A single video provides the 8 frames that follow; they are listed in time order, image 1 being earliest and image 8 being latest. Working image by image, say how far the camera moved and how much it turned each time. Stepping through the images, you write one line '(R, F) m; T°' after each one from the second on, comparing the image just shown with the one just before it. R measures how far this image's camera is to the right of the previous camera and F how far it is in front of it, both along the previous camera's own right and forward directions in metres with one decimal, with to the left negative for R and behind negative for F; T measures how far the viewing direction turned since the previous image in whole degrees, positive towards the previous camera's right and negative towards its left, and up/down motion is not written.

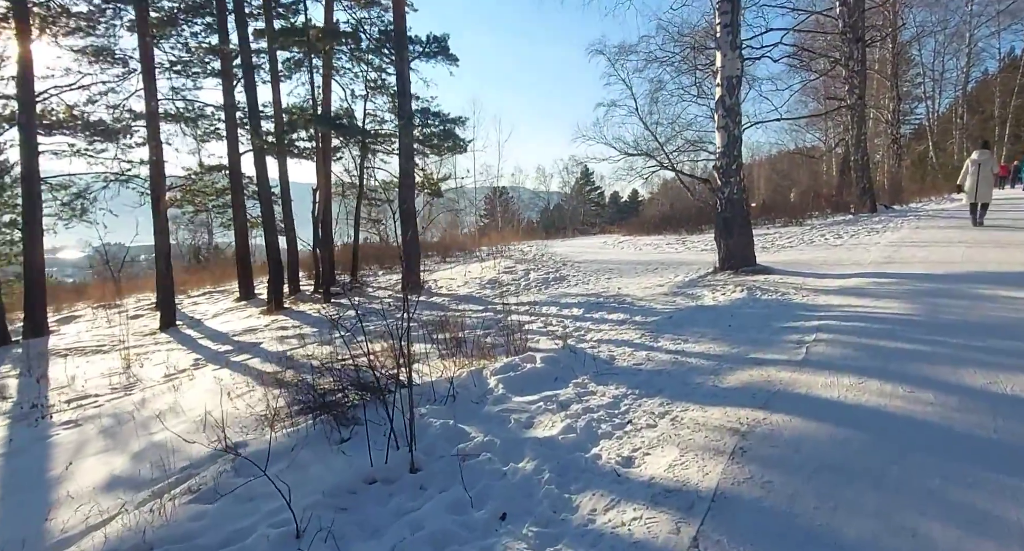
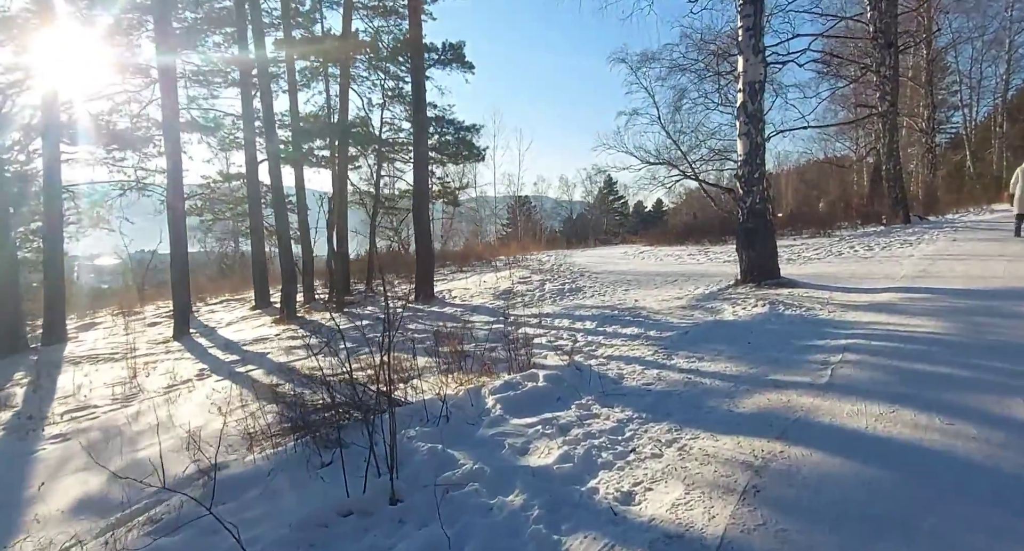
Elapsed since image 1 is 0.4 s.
(+0.2, +0.2) m; -2°
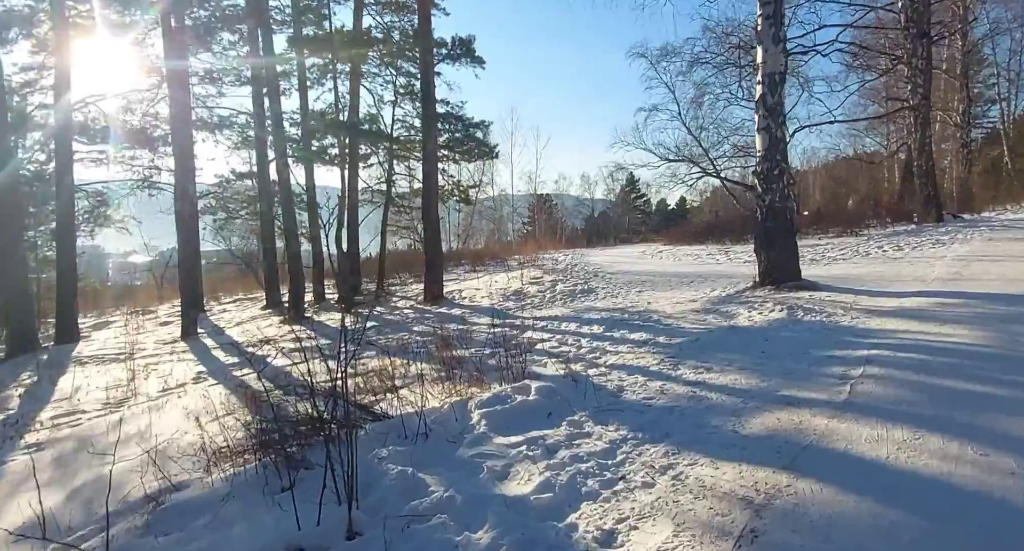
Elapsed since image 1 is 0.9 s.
(+0.2, +0.3) m; -2°
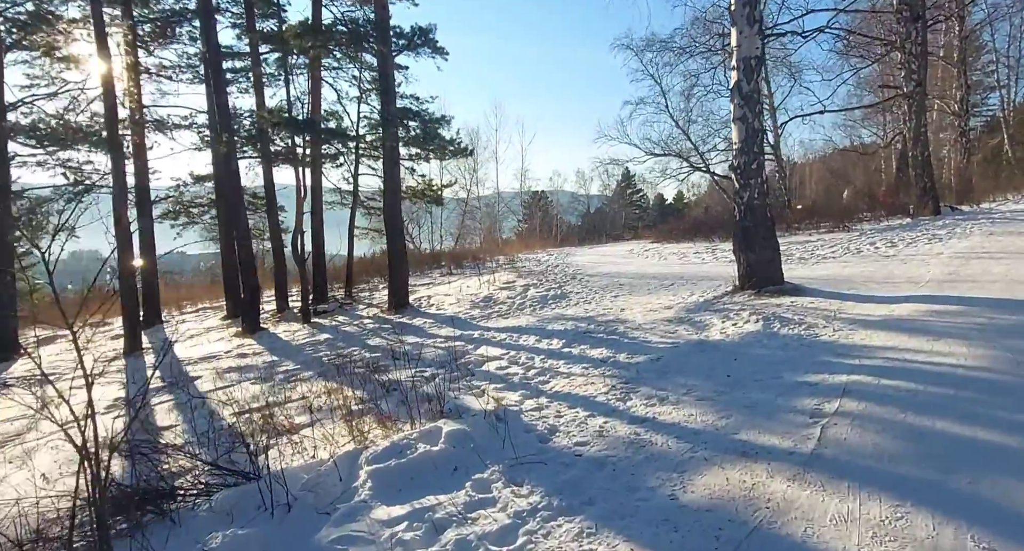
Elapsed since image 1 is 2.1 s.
(+0.6, +0.6) m; 0°
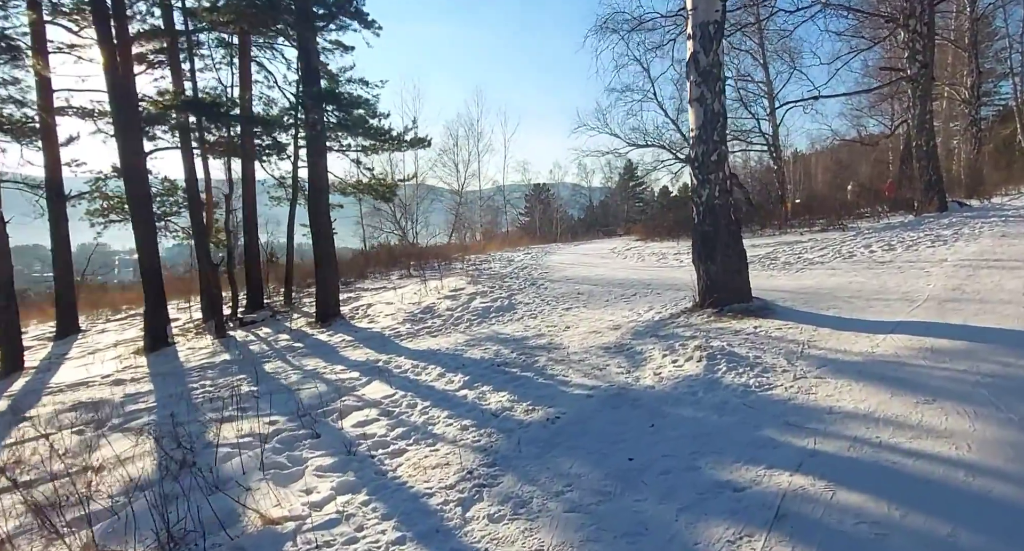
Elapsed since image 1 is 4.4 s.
(+1.0, +1.2) m; 0°
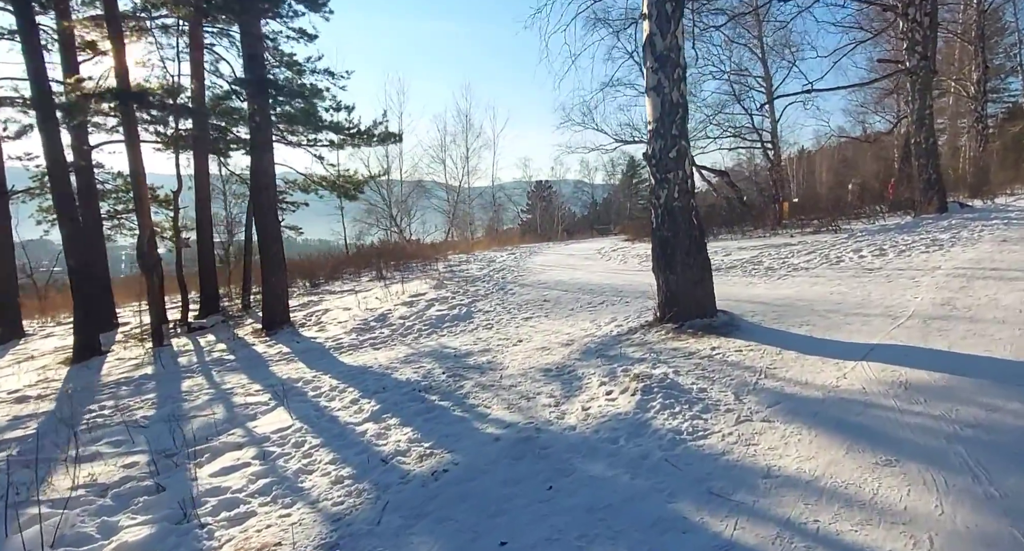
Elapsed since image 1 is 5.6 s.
(+0.7, +0.6) m; 0°
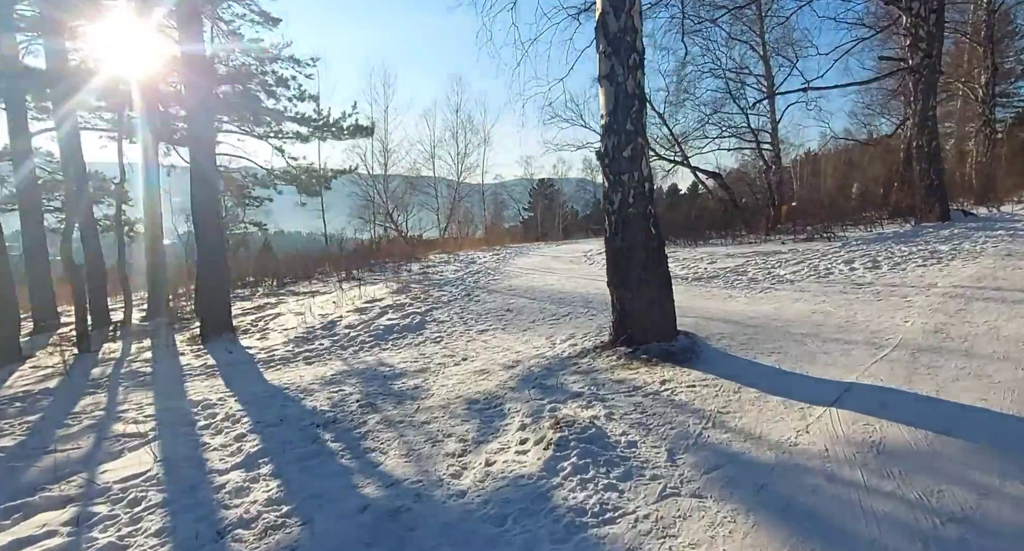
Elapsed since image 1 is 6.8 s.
(+0.6, +0.7) m; 0°
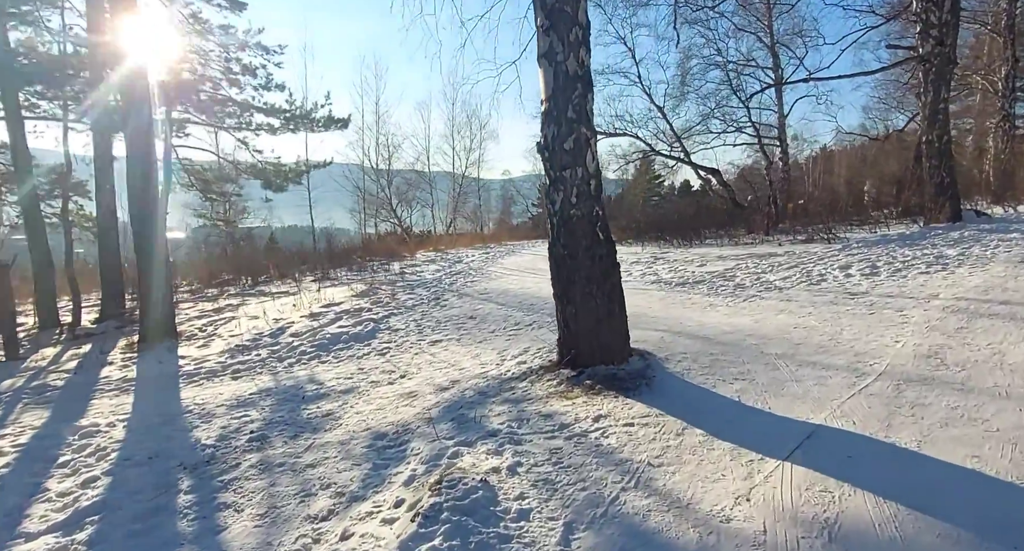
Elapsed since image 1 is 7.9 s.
(+0.7, +0.6) m; -1°
